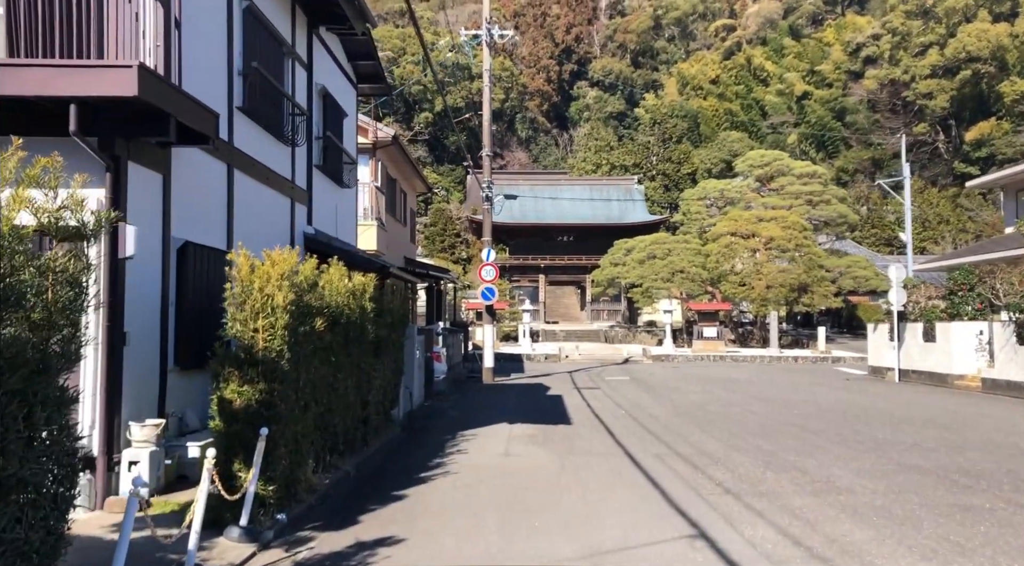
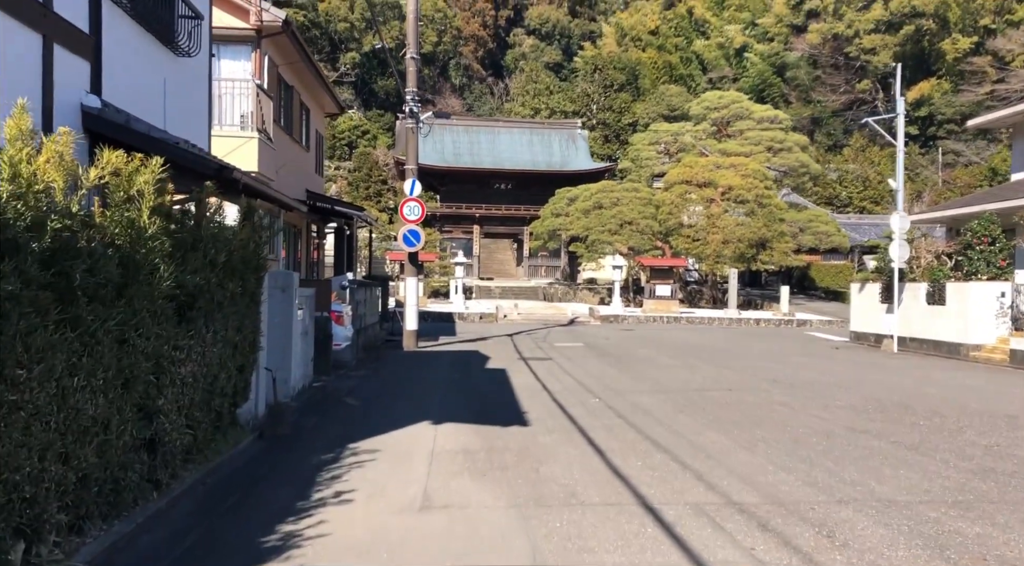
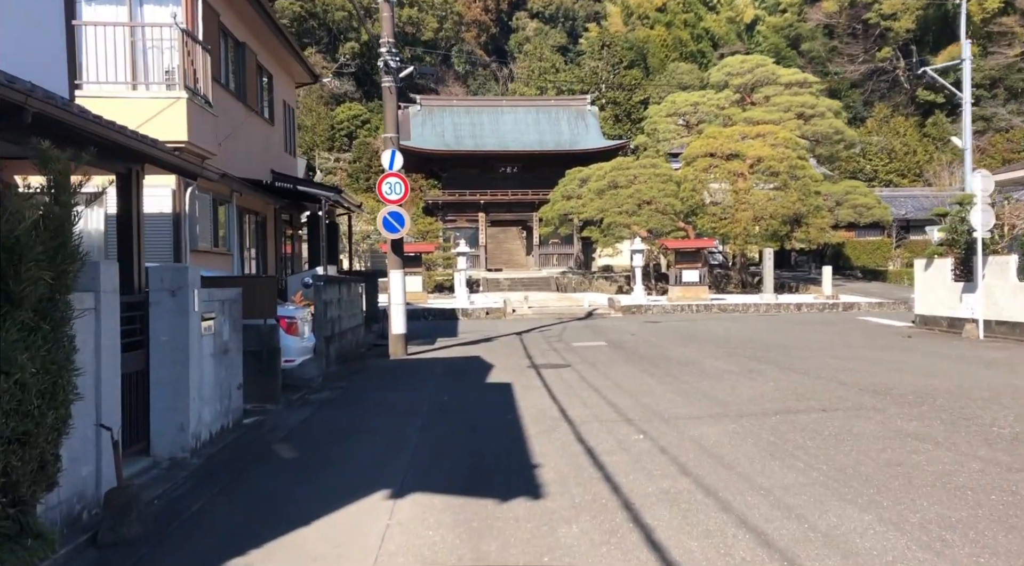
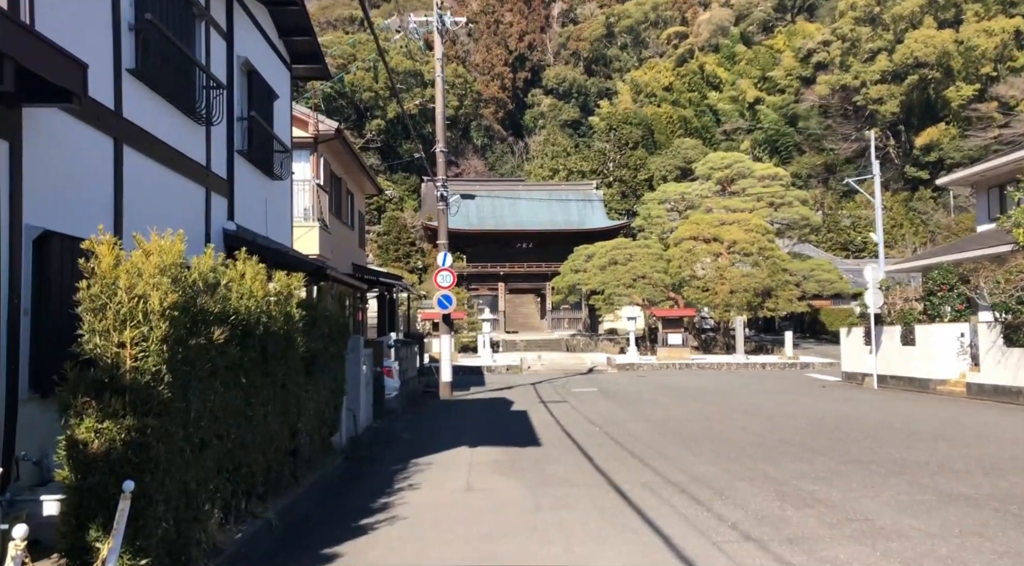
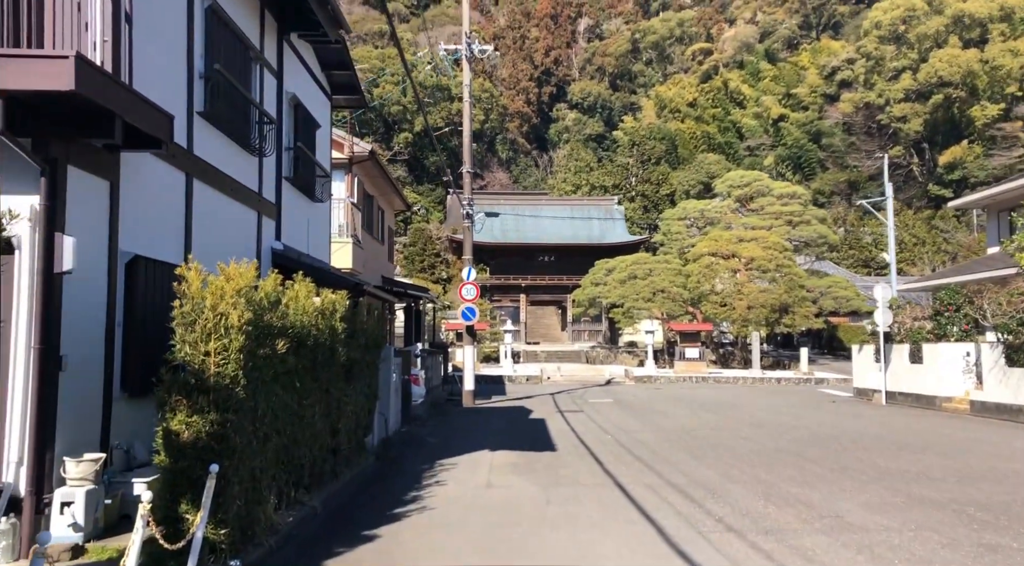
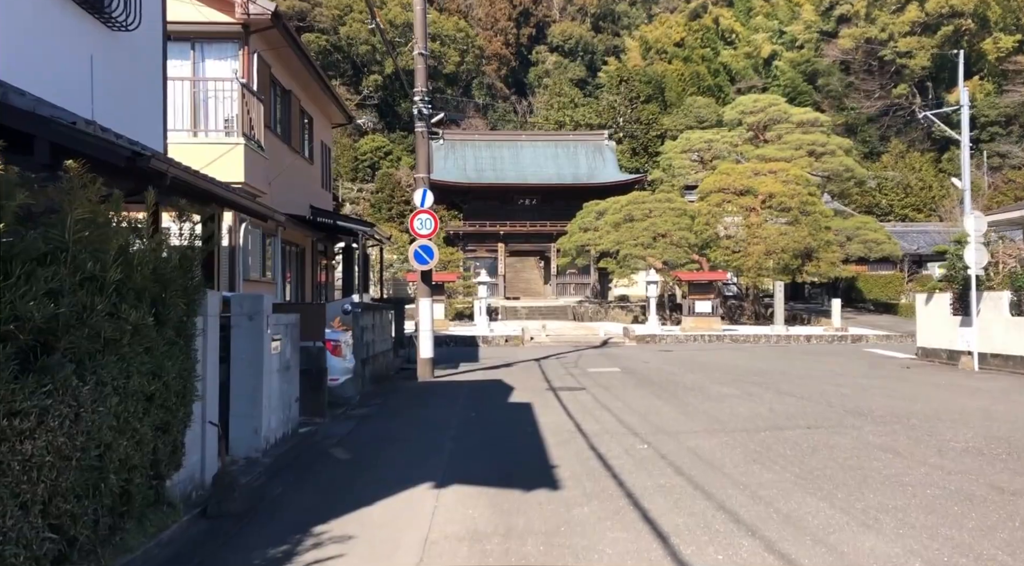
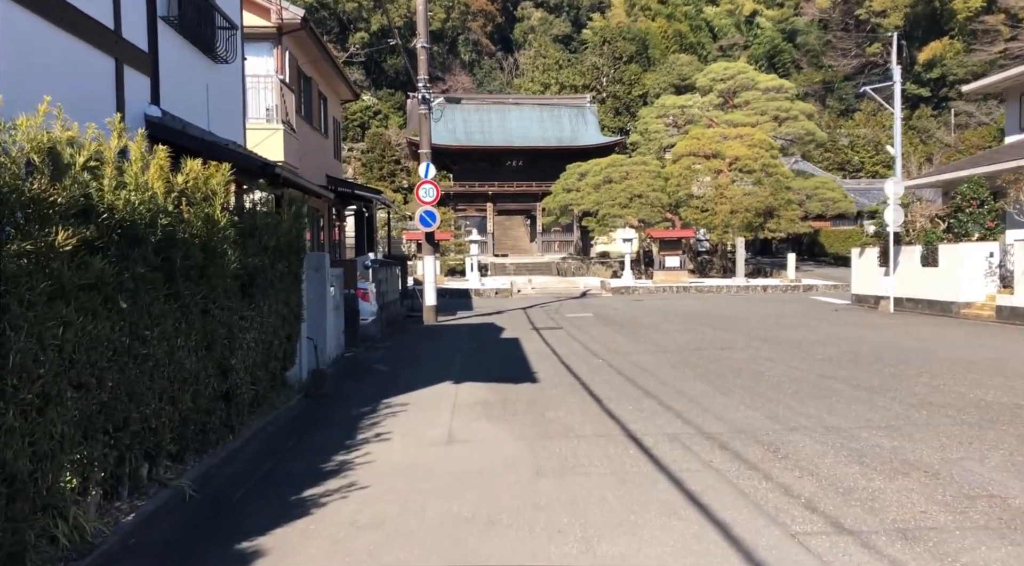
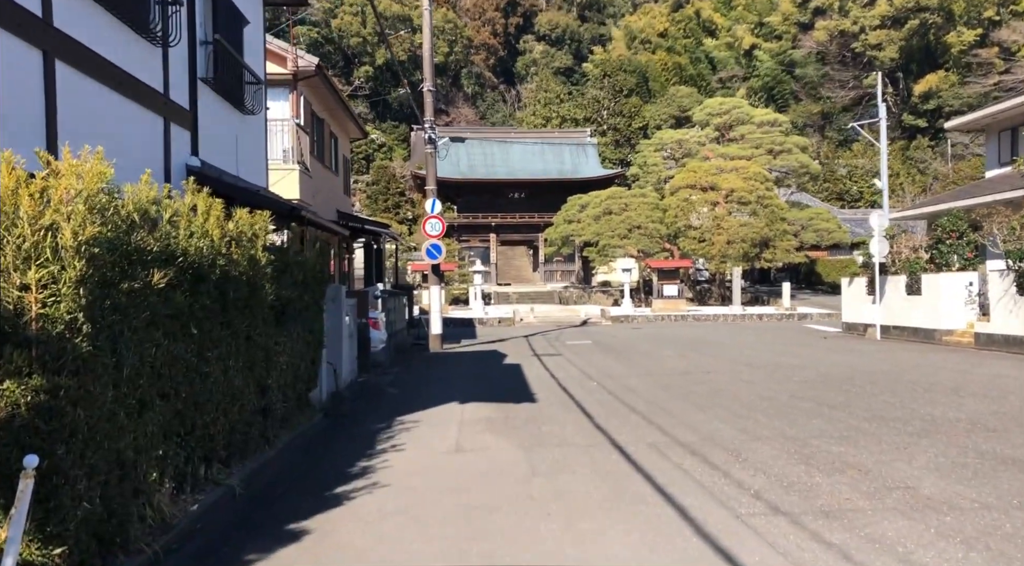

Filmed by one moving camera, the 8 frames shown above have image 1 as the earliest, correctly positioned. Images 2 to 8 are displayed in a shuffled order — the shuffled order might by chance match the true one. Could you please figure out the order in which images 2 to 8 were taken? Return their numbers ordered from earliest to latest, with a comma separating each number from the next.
5, 4, 8, 7, 2, 6, 3
